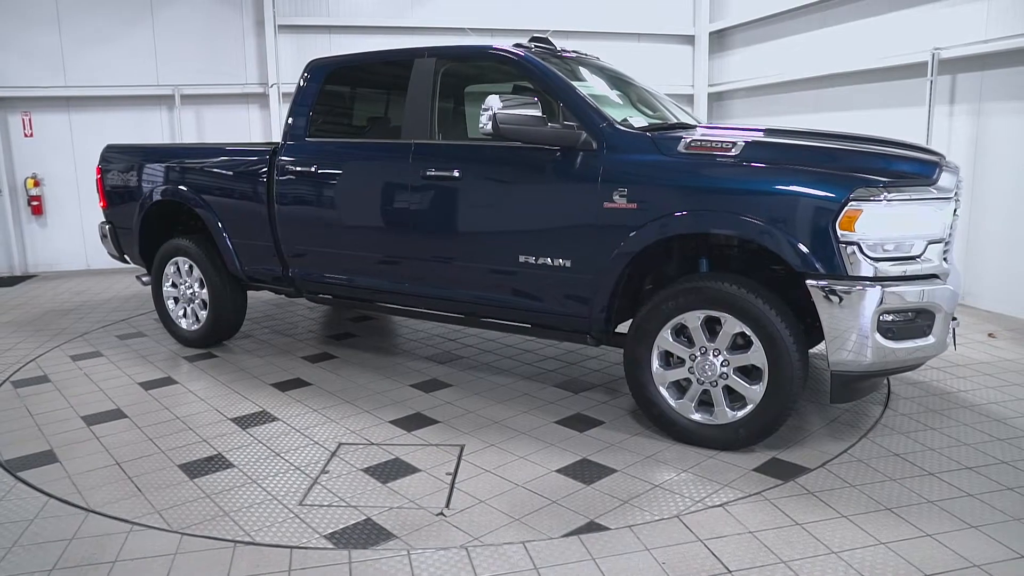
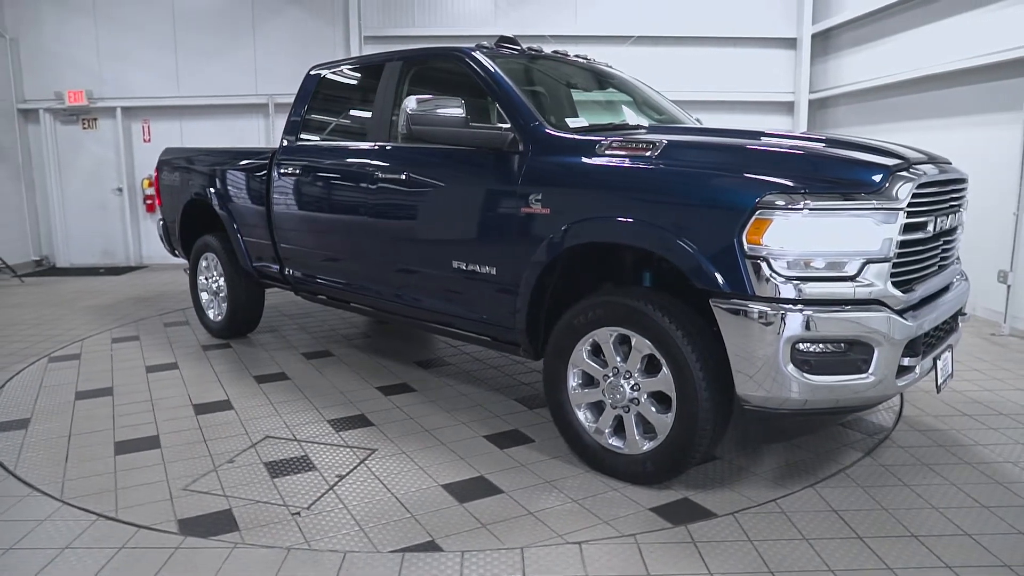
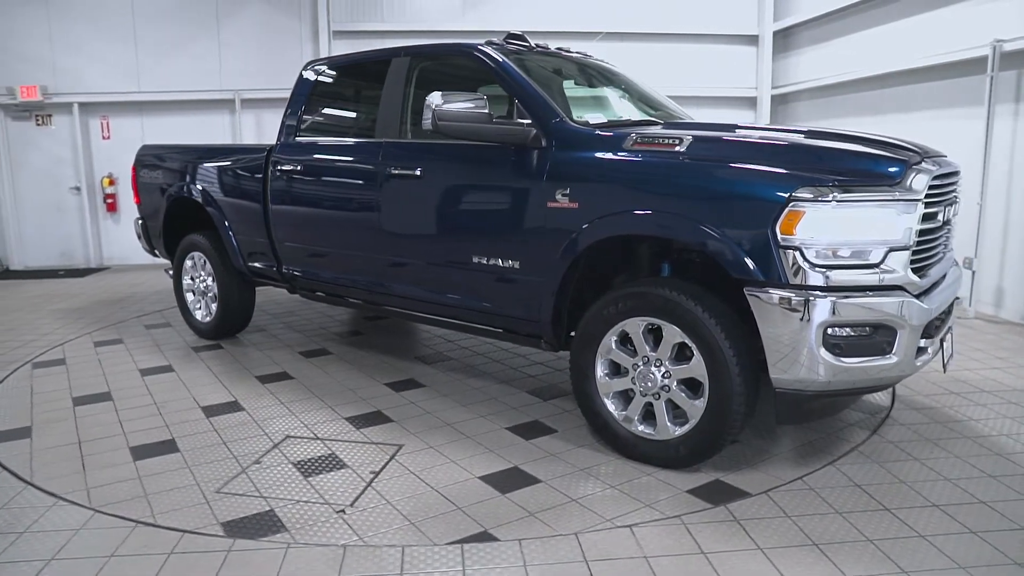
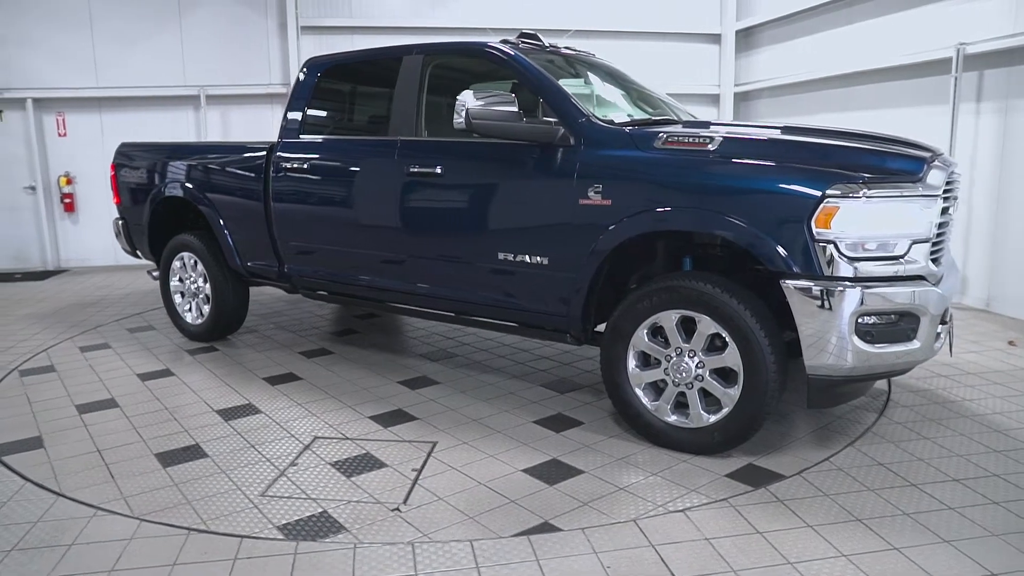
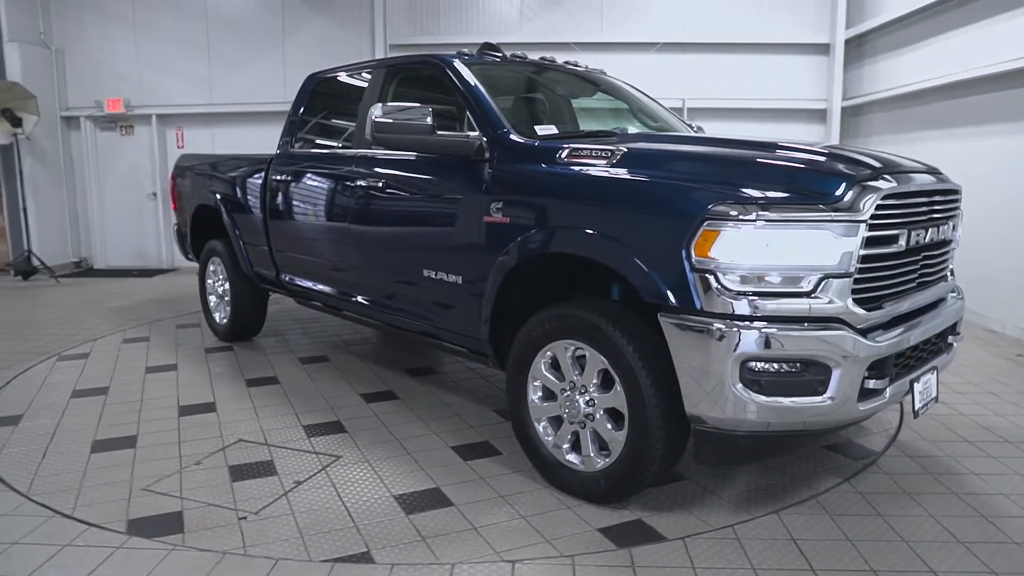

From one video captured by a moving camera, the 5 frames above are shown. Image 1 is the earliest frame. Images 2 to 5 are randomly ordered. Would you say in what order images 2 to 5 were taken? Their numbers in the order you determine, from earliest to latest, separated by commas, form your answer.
4, 3, 2, 5
